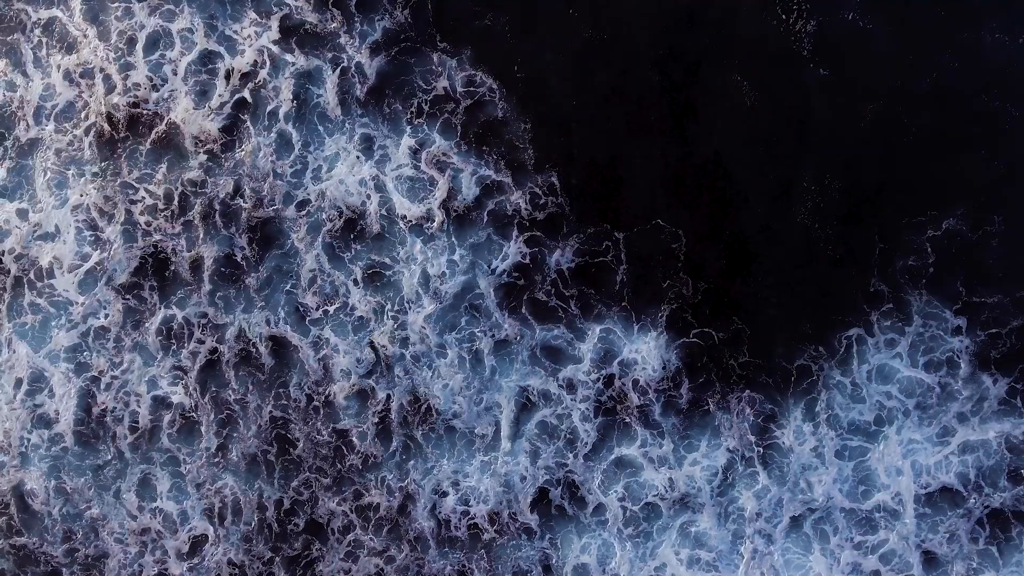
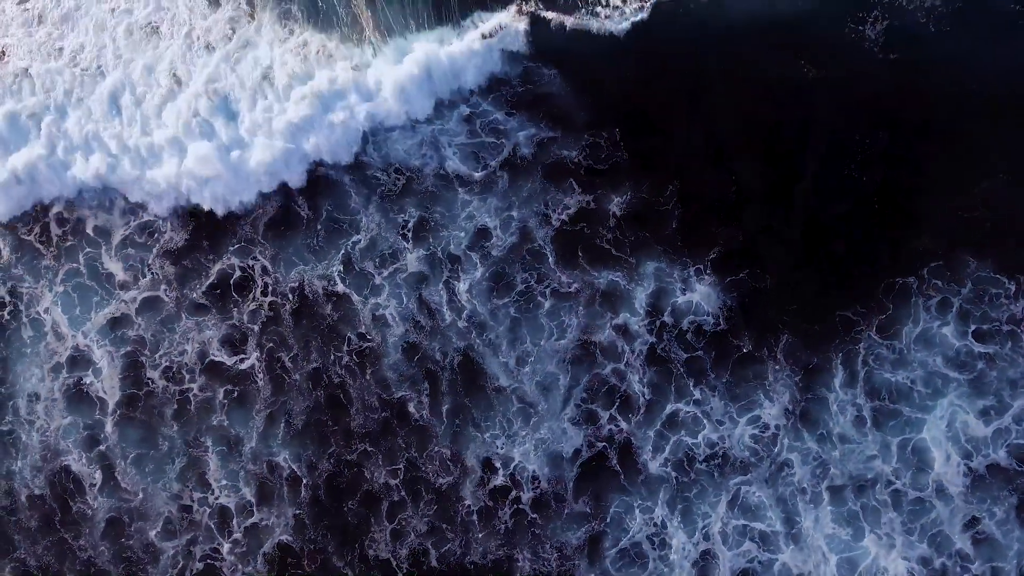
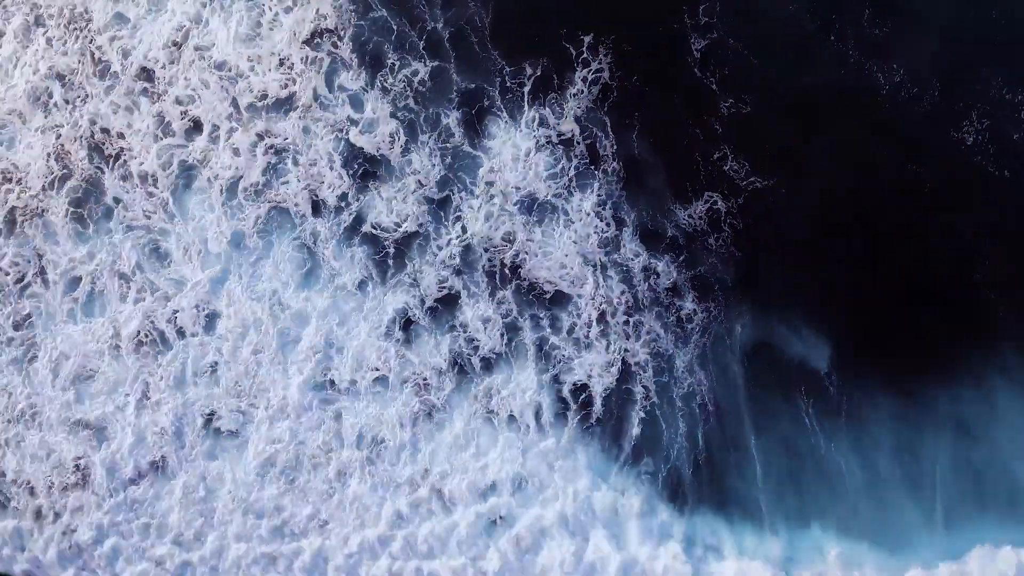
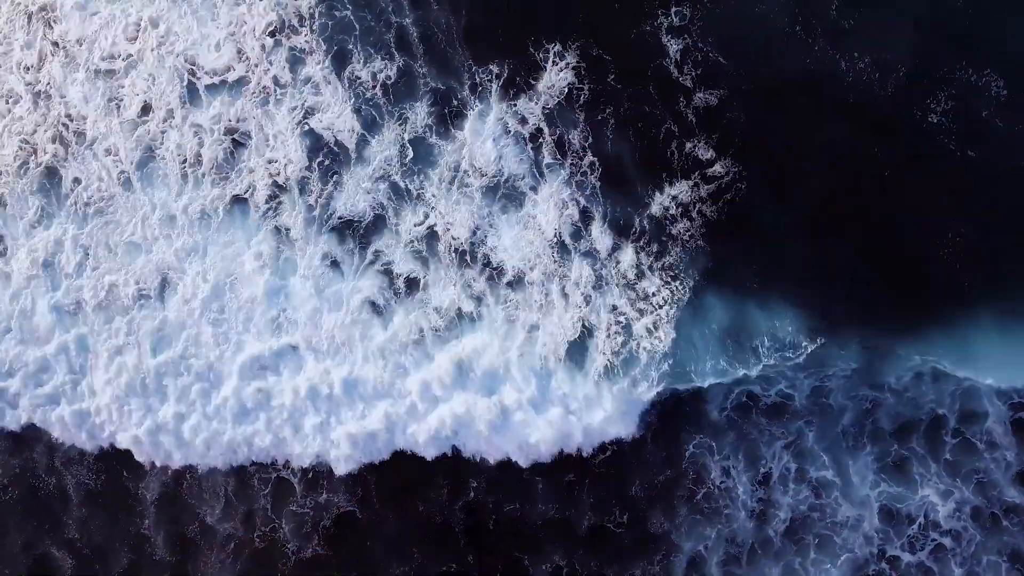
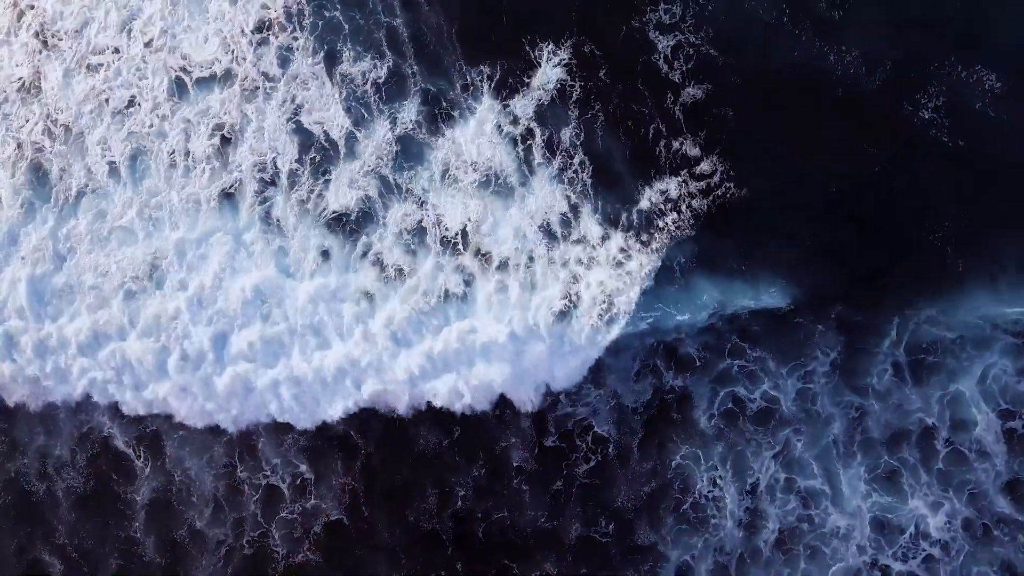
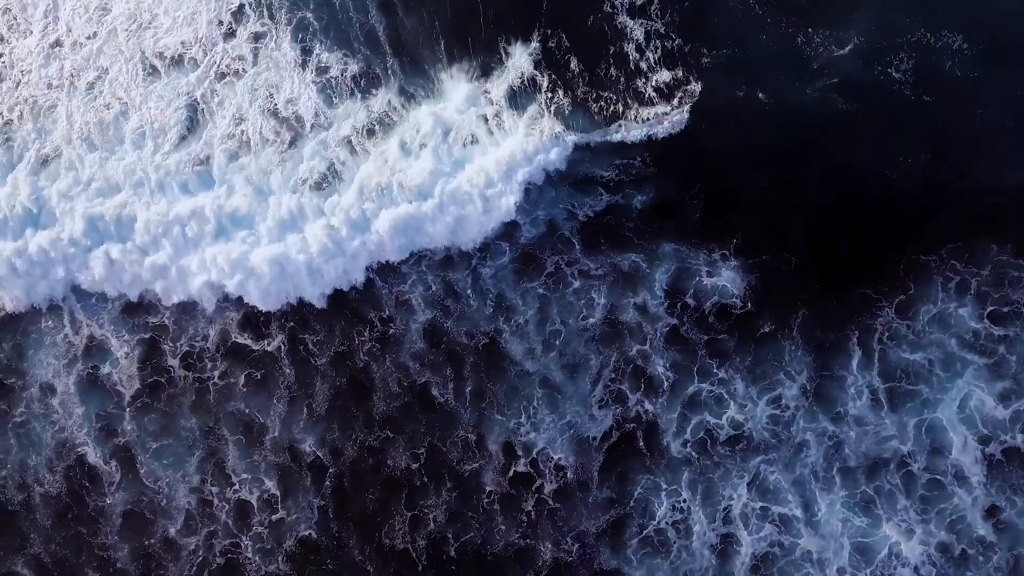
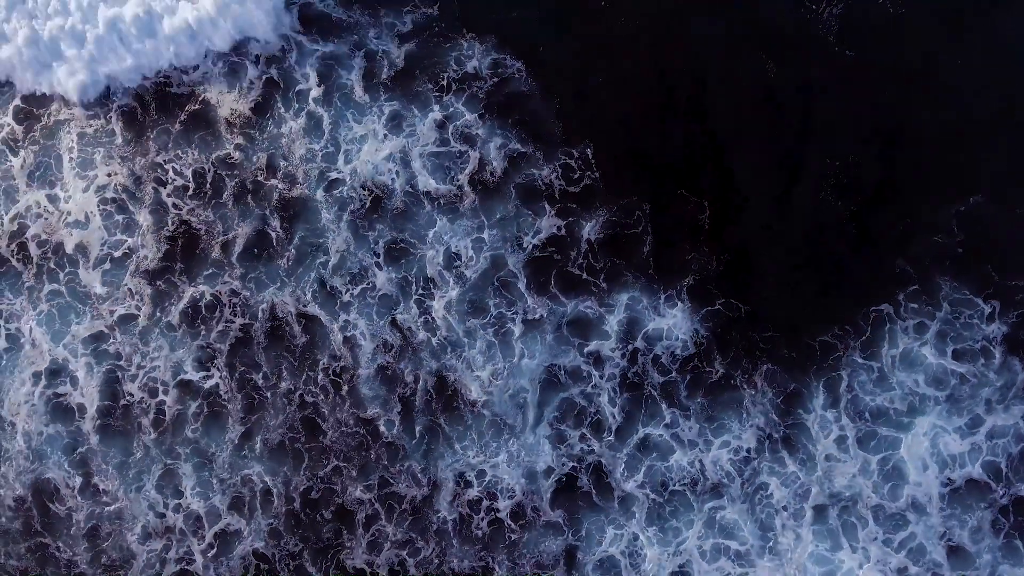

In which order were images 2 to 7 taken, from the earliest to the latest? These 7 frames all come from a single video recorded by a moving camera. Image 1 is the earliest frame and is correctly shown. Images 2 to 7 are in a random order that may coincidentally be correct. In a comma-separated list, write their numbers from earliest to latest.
7, 2, 6, 5, 4, 3
